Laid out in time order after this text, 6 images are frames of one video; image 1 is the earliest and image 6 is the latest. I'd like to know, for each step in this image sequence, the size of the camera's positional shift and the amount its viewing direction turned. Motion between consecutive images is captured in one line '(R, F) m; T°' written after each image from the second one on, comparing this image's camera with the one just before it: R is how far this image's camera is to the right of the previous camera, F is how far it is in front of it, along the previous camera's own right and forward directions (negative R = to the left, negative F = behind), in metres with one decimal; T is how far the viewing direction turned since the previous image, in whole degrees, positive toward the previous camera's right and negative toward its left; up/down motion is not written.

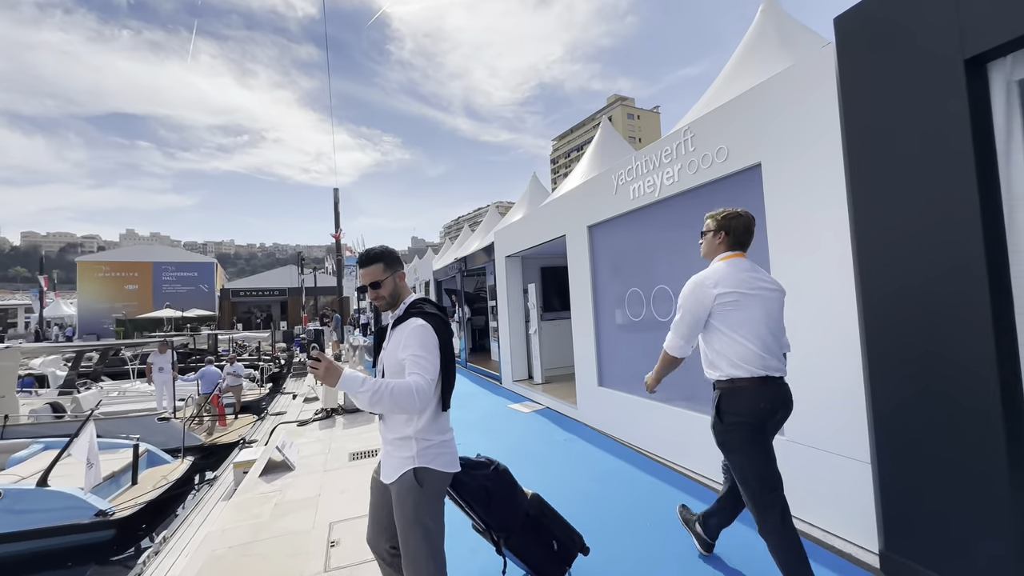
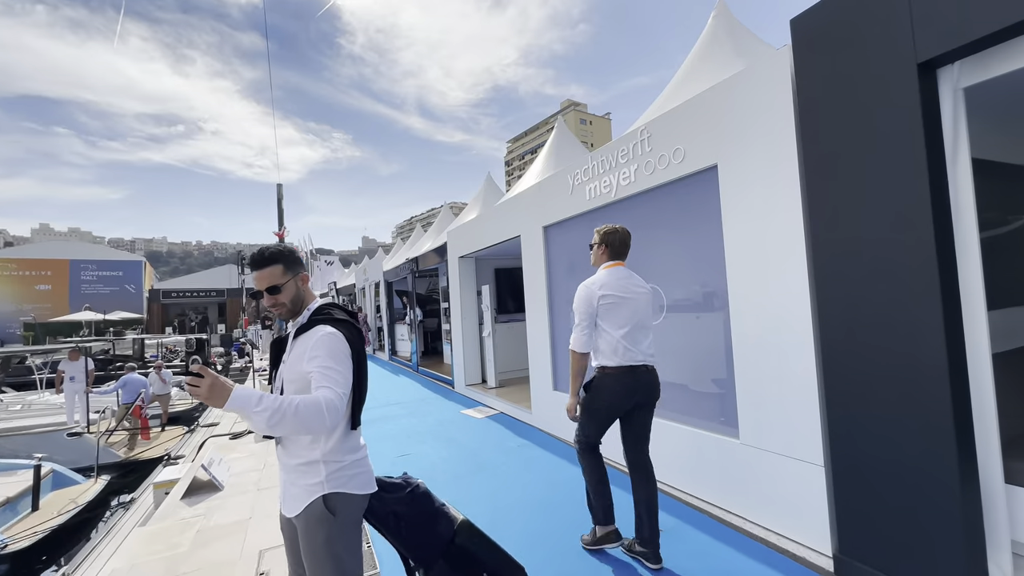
(0.0, +0.2) m; +6°
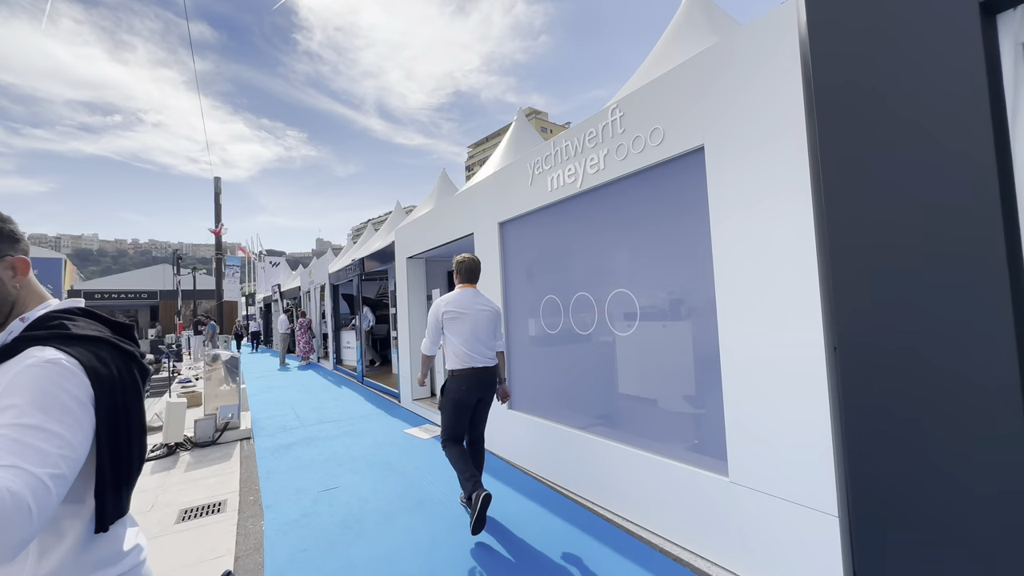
(+0.1, +0.6) m; +5°
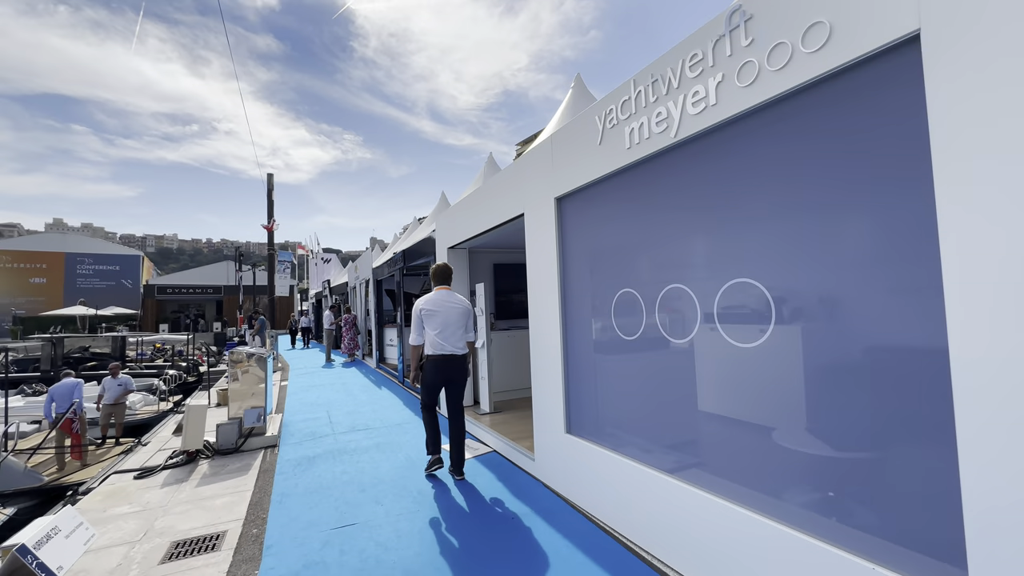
(-0.1, +0.9) m; -6°
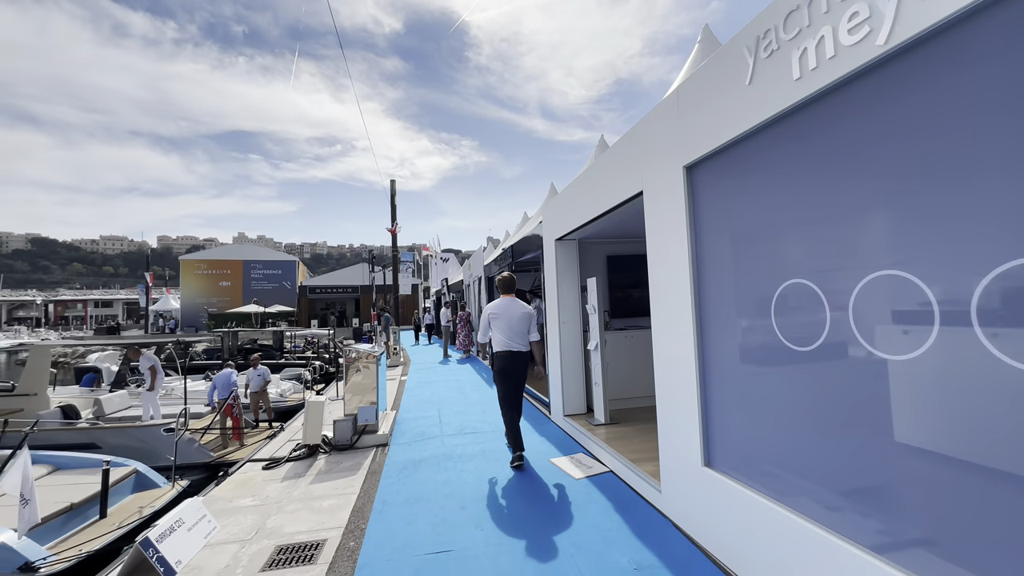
(0.0, +0.6) m; -14°
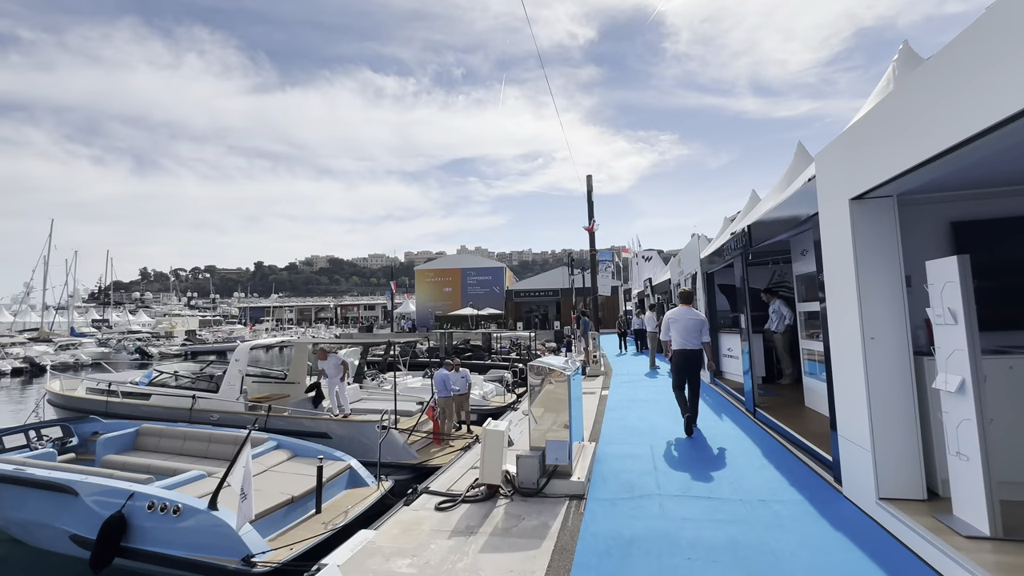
(-0.4, +1.6) m; -25°
